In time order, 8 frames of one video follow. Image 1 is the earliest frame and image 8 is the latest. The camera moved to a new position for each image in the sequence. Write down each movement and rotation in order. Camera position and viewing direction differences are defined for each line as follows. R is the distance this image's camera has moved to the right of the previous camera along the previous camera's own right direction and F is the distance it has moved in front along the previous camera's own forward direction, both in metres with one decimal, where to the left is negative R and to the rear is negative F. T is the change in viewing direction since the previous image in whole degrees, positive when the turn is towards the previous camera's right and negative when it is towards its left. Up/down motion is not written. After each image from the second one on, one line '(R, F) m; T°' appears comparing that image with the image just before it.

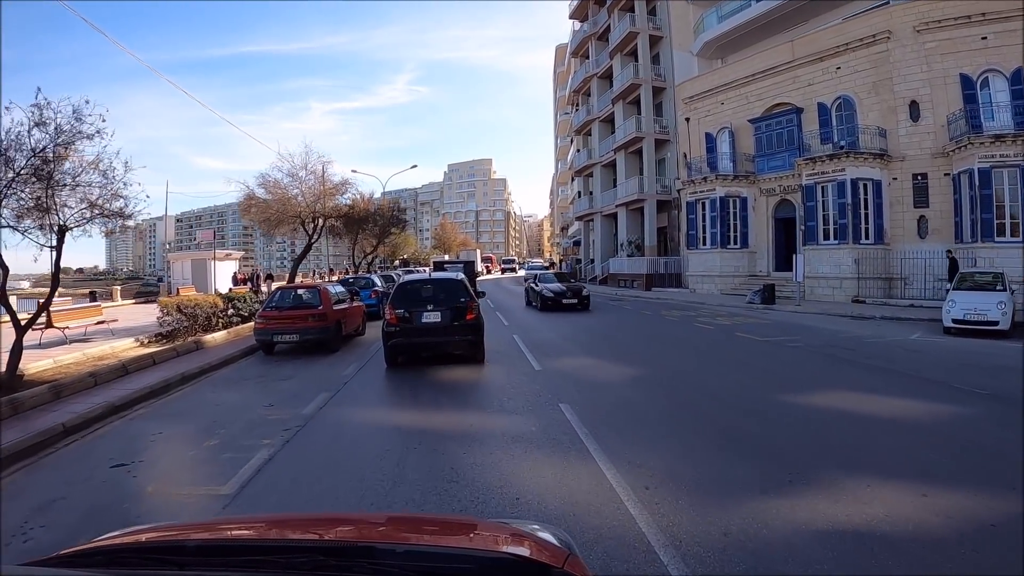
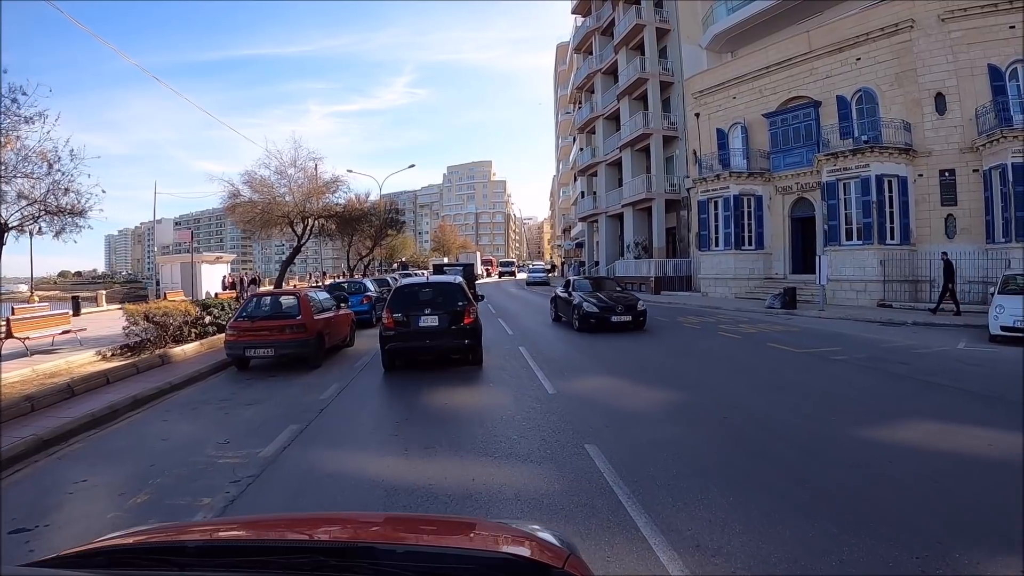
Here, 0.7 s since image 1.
(-0.1, +1.4) m; 0°
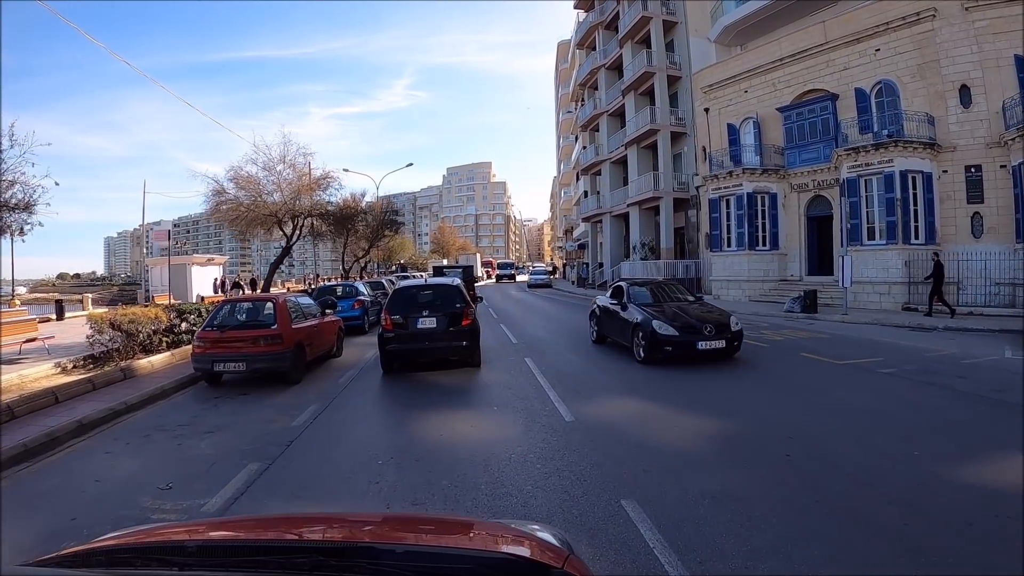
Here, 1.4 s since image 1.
(-0.1, +1.2) m; 0°
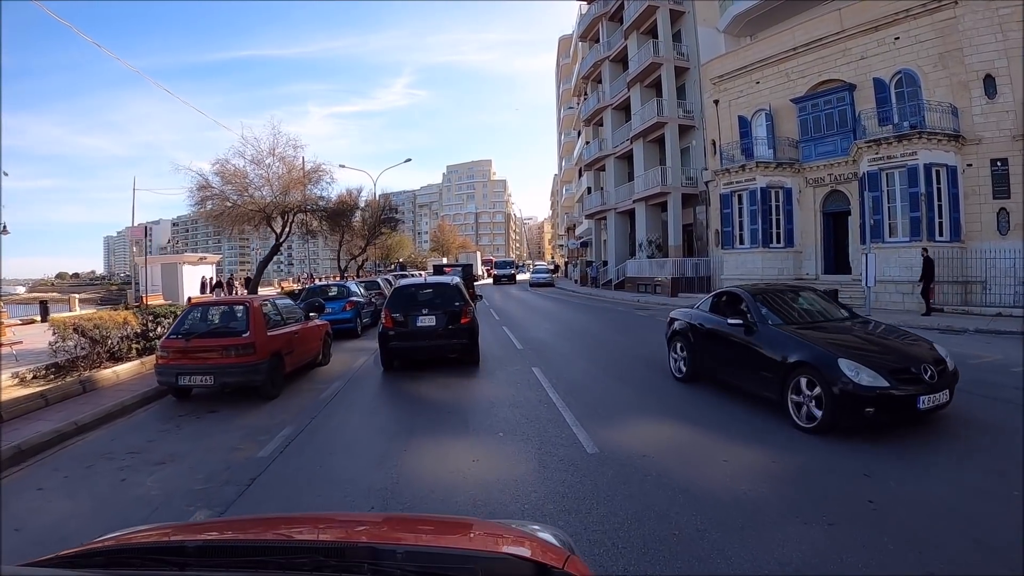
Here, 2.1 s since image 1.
(-0.1, +1.0) m; 0°
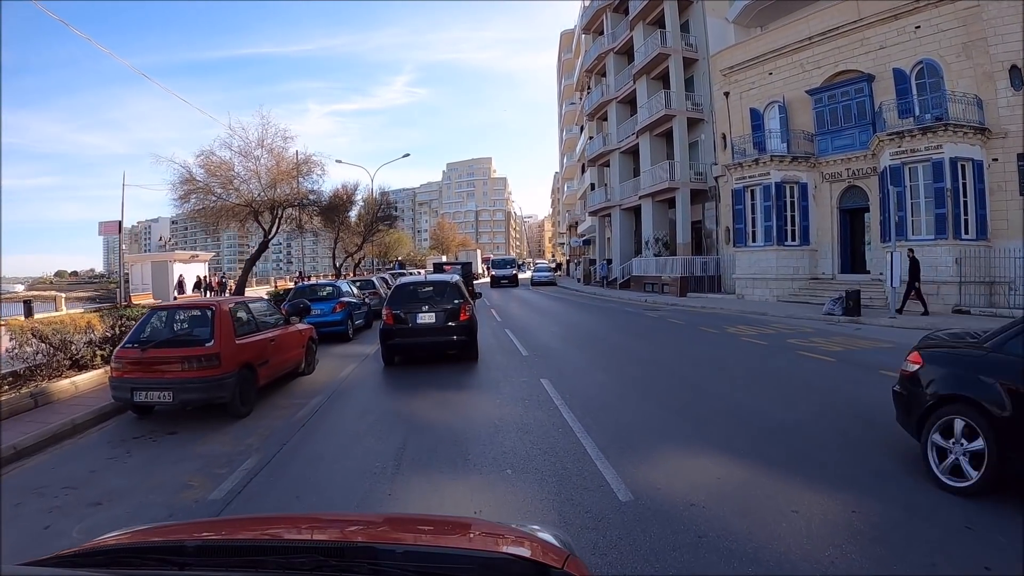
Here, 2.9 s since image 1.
(-0.1, +1.0) m; 0°
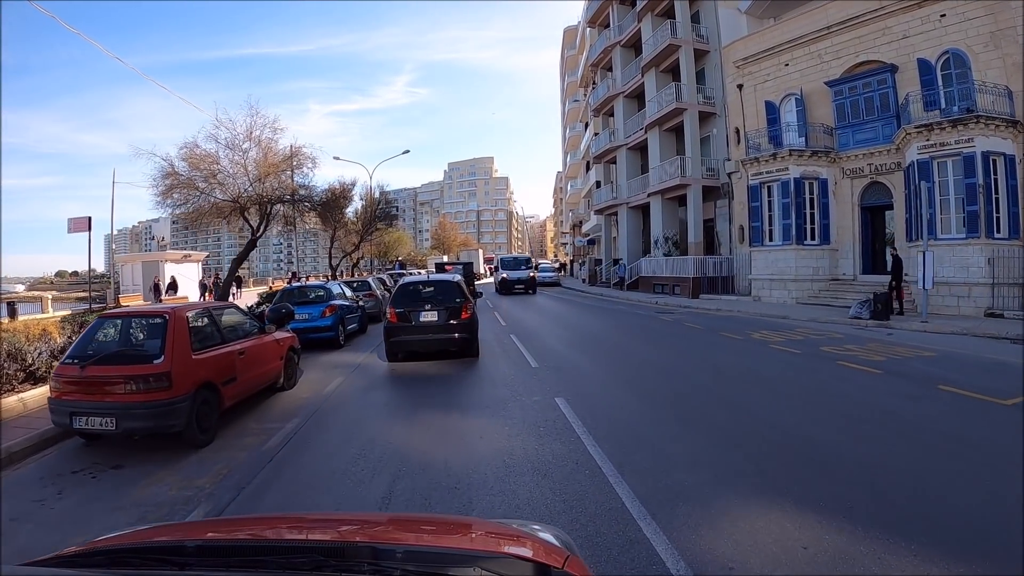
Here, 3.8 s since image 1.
(-0.1, +1.1) m; 0°
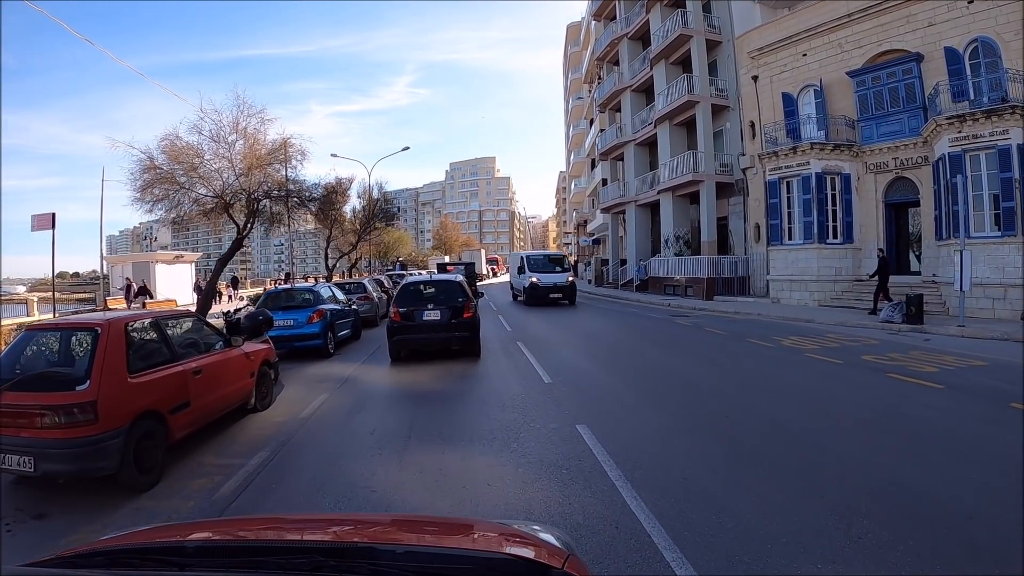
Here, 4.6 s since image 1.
(-0.1, +1.1) m; 0°
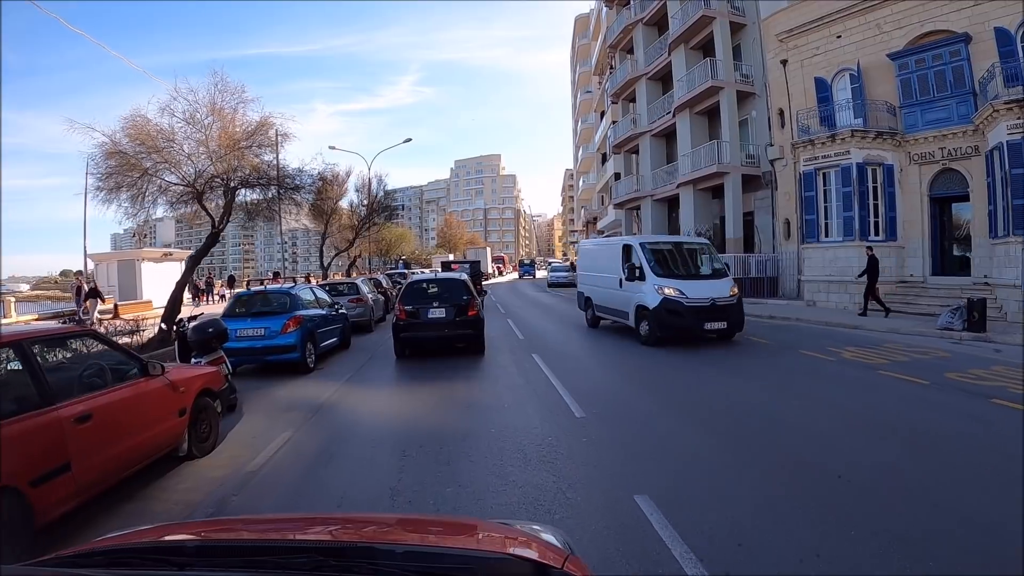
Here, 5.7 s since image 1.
(-0.2, +1.6) m; 0°
